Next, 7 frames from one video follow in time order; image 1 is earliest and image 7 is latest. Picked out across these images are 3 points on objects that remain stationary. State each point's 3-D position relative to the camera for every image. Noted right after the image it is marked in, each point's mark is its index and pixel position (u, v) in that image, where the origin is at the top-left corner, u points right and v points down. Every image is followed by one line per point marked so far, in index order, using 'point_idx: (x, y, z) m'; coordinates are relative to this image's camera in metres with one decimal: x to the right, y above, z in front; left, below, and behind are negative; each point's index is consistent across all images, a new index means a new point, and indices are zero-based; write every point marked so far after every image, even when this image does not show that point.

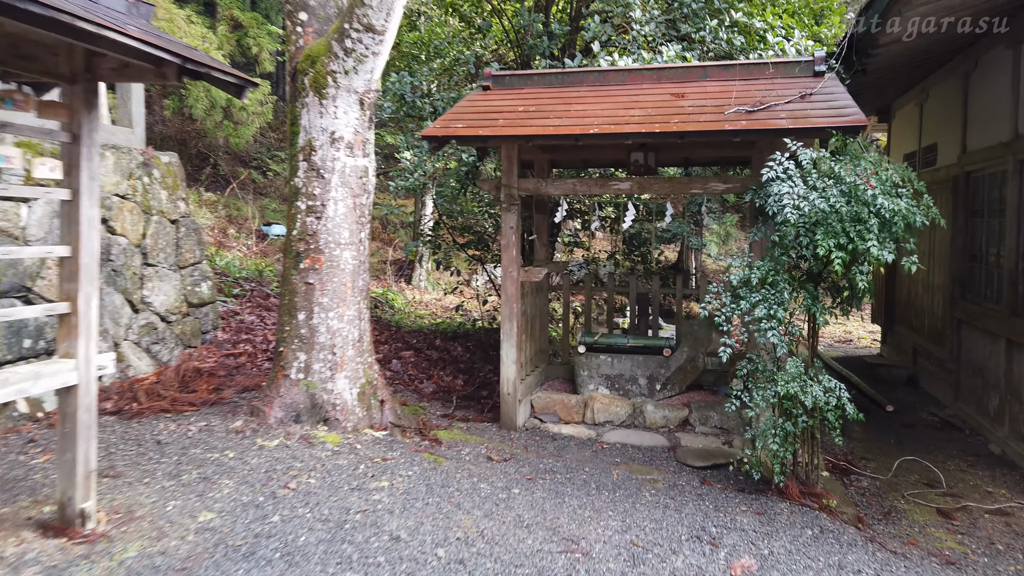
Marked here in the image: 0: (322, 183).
0: (-1.1, +0.6, +4.6) m
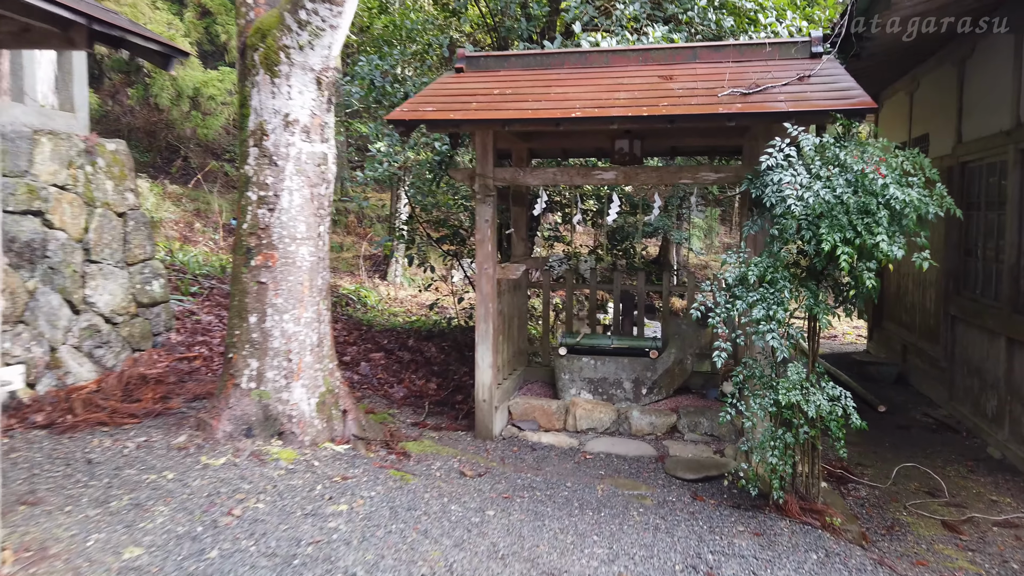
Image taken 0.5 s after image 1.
0: (-1.3, +0.6, +4.2) m
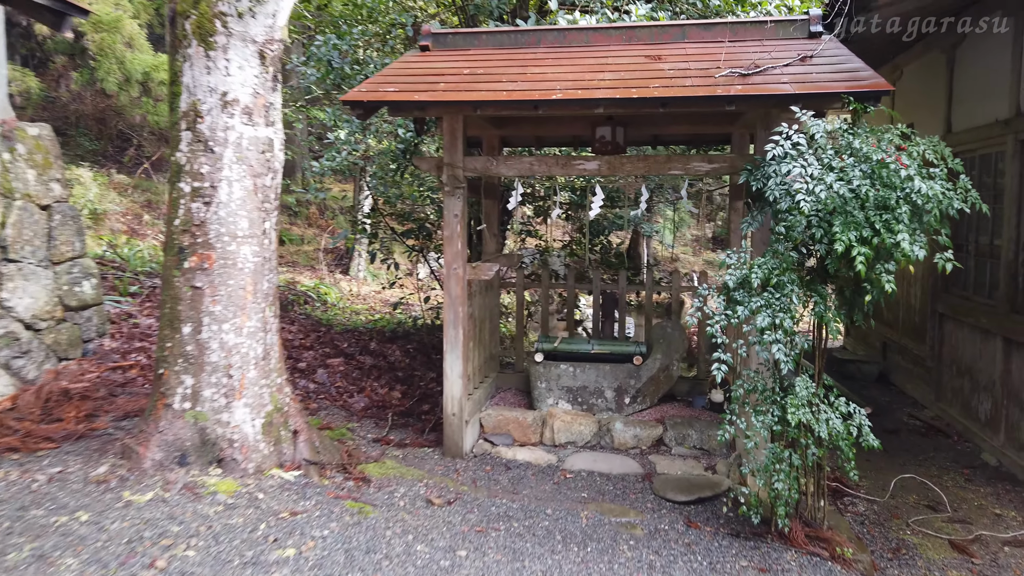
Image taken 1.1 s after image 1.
0: (-1.4, +0.6, +3.6) m
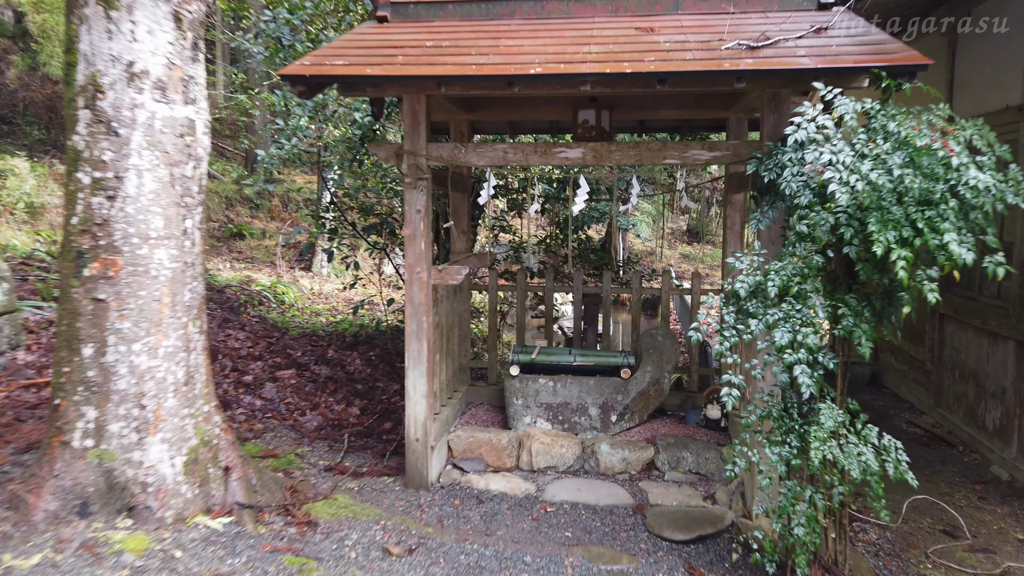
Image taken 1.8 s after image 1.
0: (-1.5, +0.5, +3.0) m
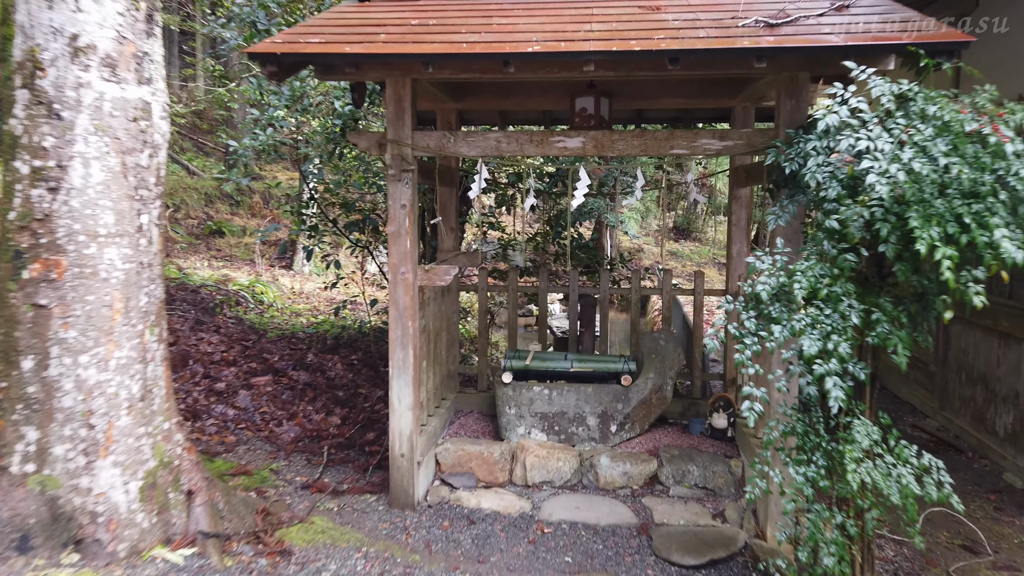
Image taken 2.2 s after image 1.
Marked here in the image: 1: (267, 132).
0: (-1.5, +0.5, +2.6) m
1: (-1.8, +1.1, +5.7) m
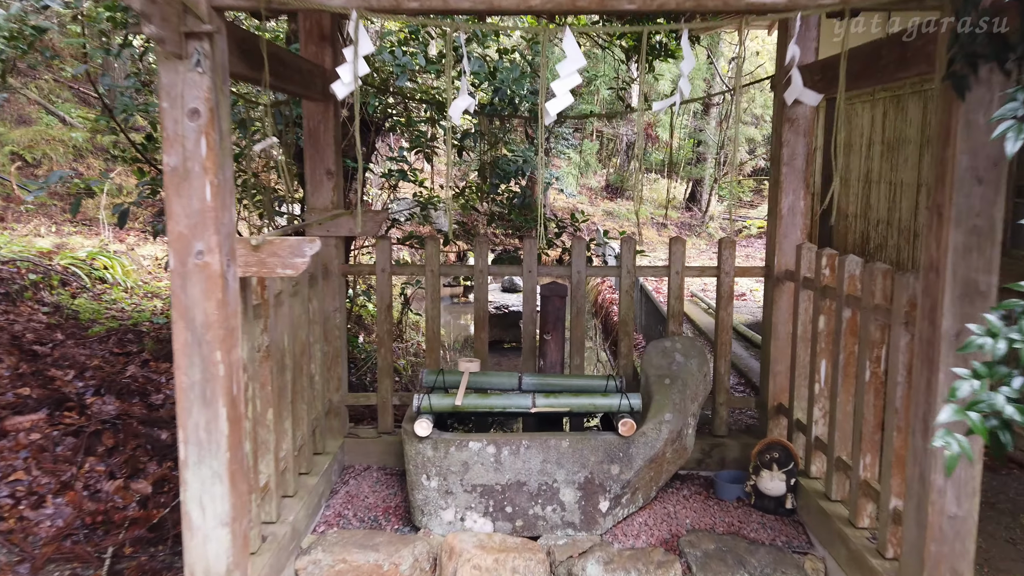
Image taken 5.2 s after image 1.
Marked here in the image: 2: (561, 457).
0: (-1.6, +0.5, +0.6) m
1: (-2.2, +1.2, +3.7) m
2: (+0.2, -0.5, +2.5) m
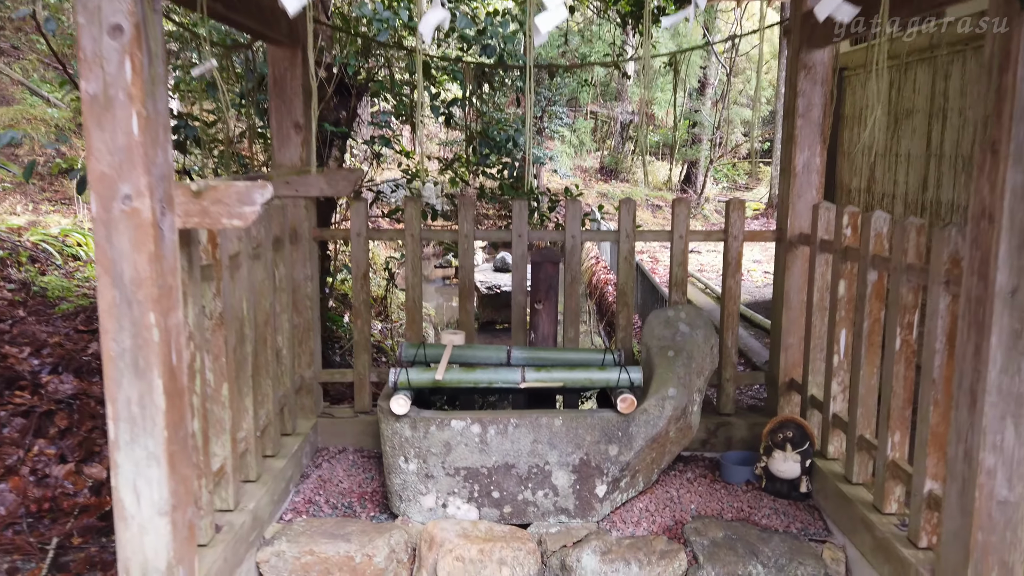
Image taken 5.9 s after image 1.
0: (-1.6, +0.5, +0.3) m
1: (-2.2, +1.4, +3.4) m
2: (+0.1, -0.4, +2.3) m
